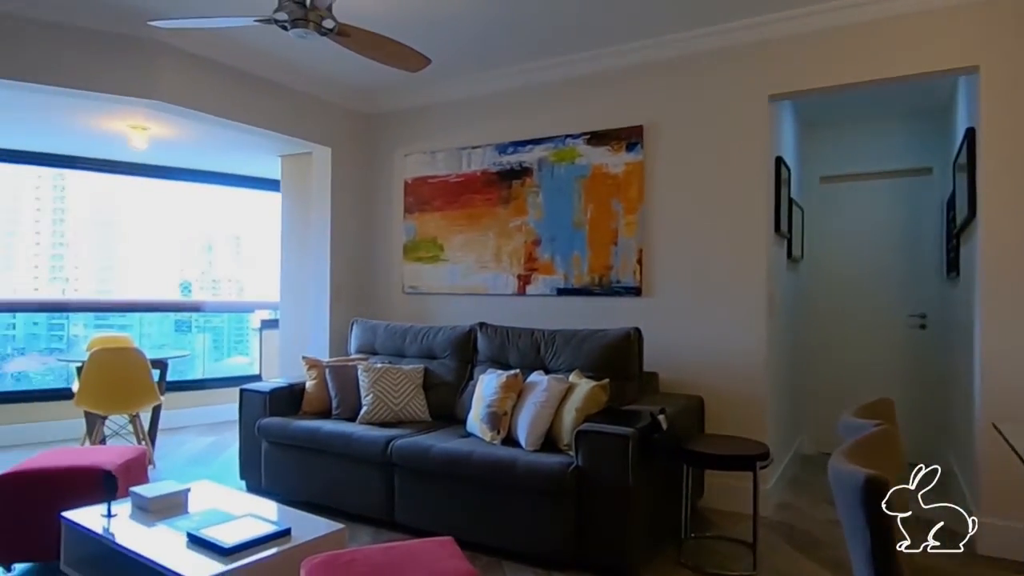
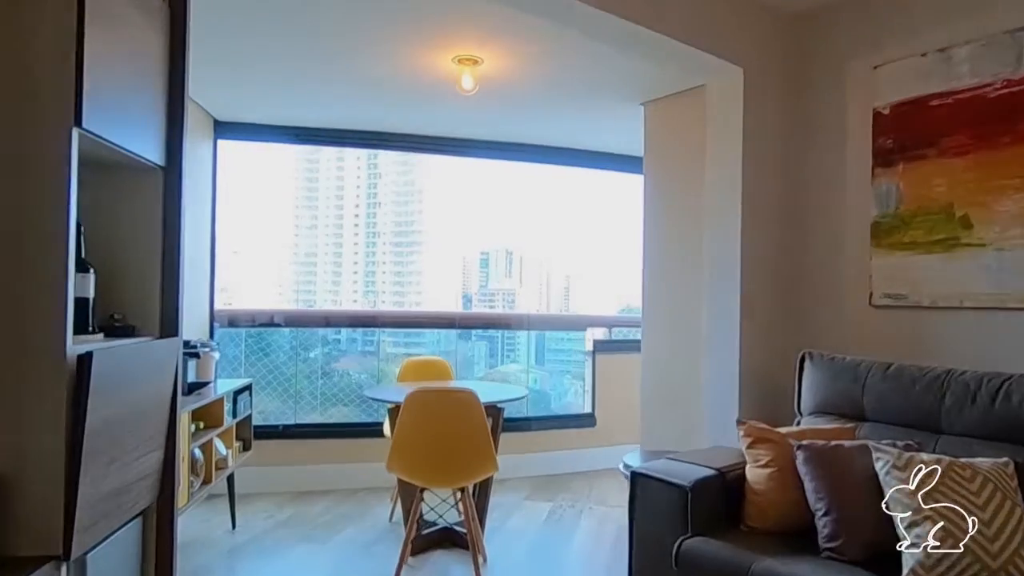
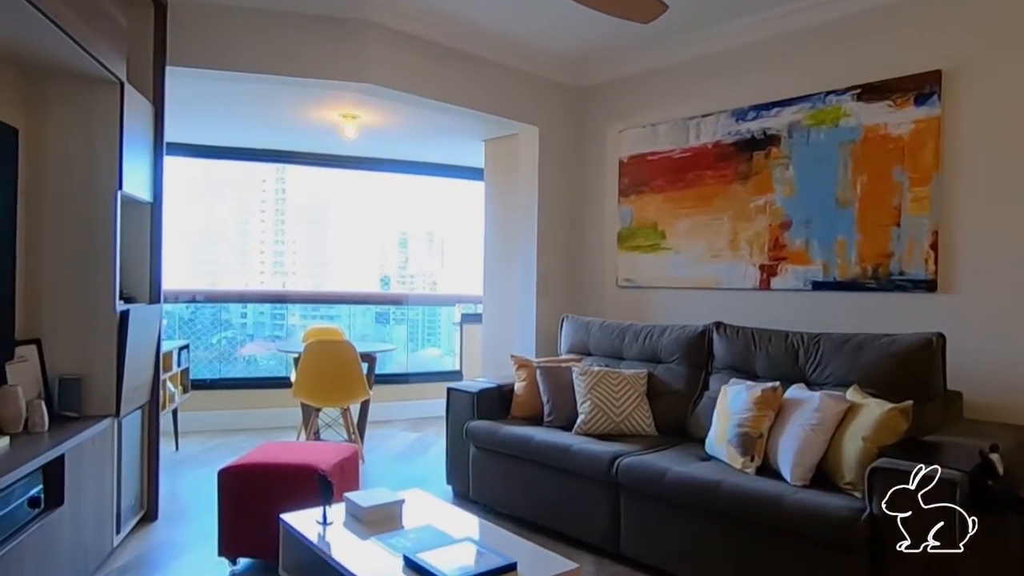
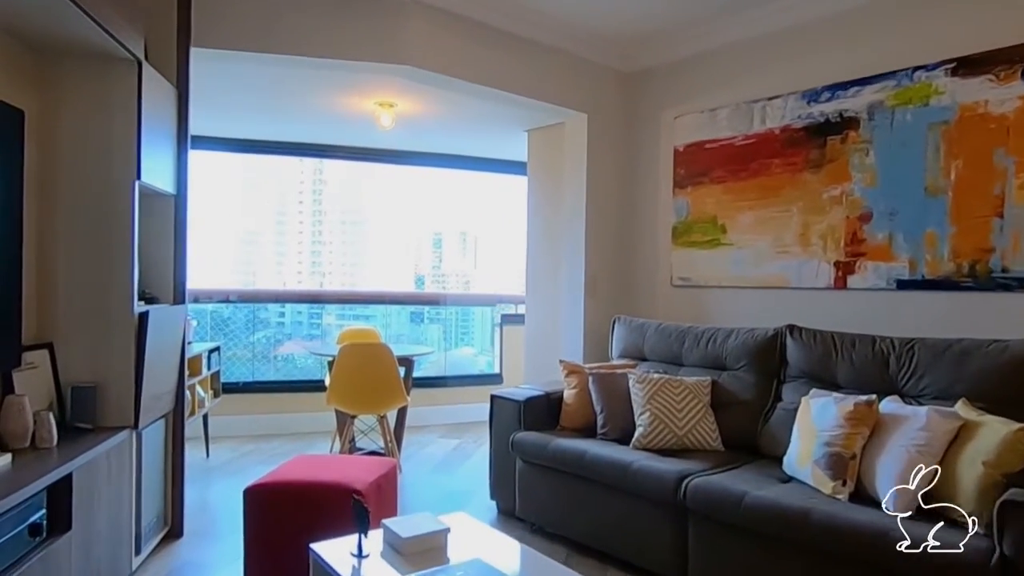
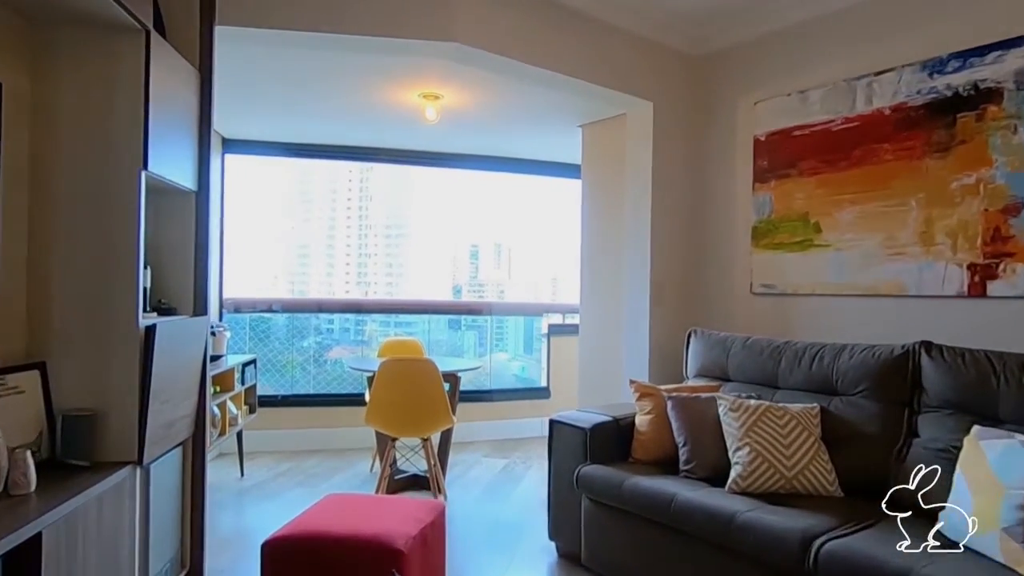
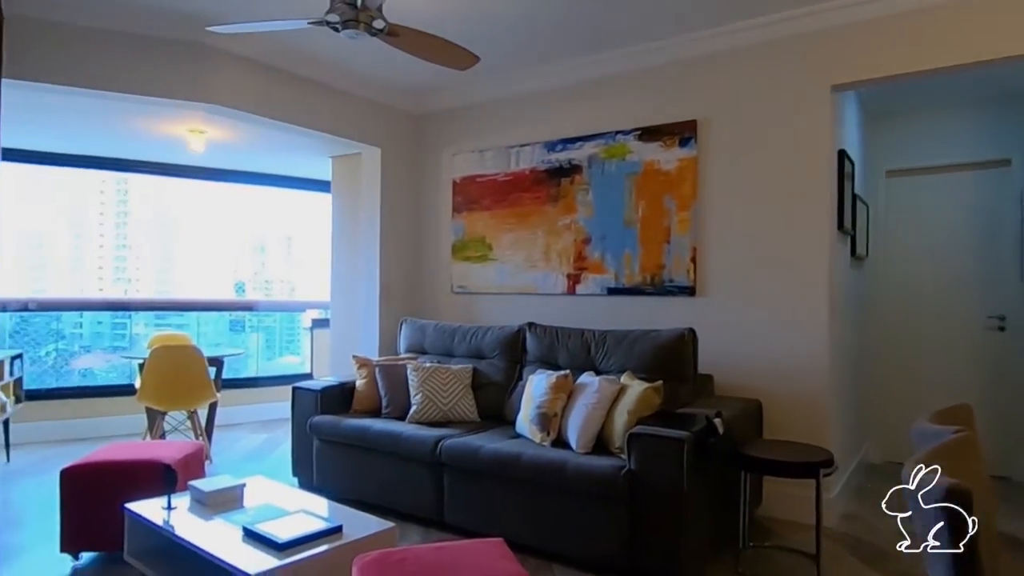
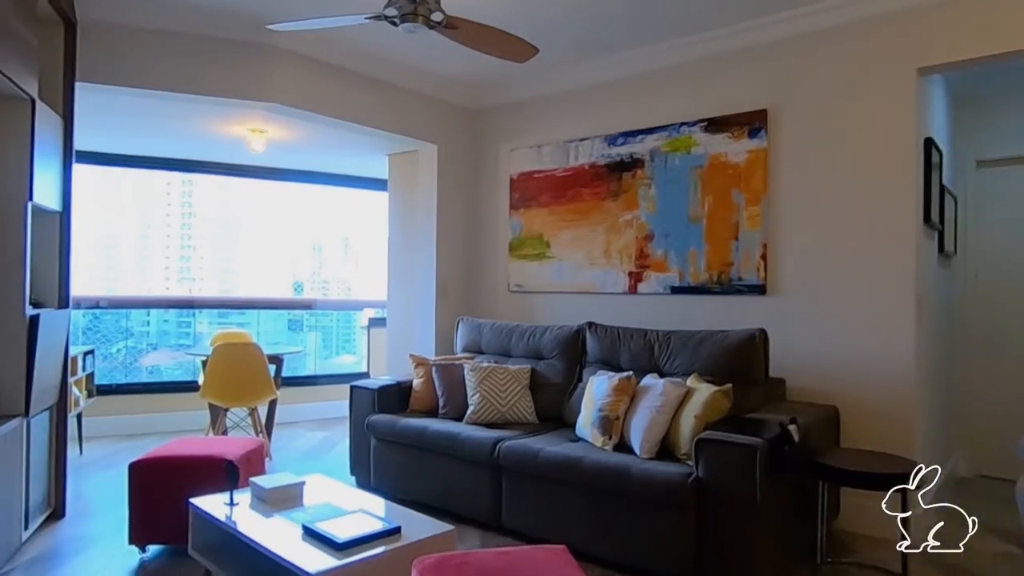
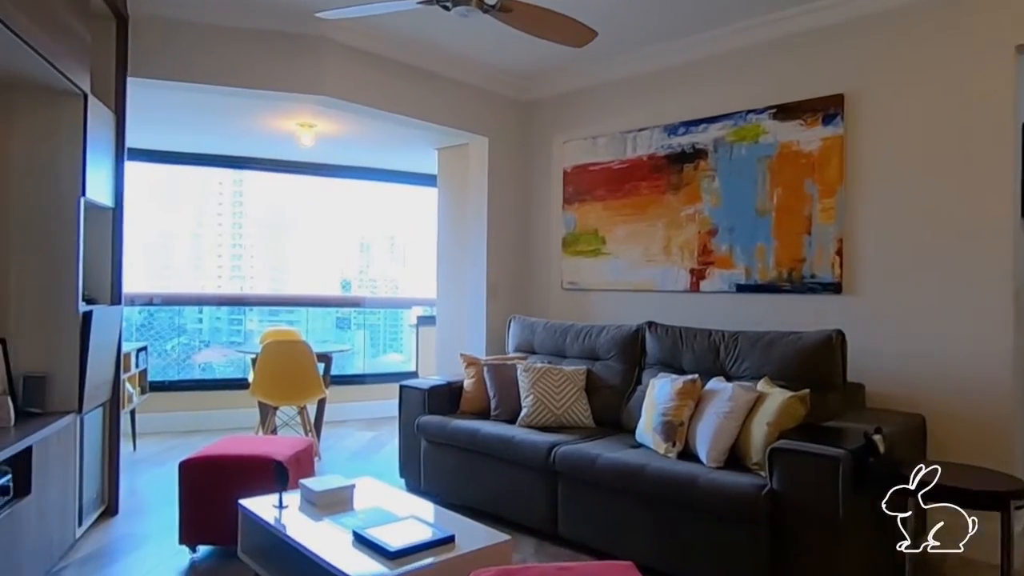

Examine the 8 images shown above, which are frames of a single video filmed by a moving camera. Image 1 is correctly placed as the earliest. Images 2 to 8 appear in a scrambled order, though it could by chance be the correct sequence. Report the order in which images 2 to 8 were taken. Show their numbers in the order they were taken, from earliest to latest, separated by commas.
6, 7, 8, 3, 4, 5, 2
